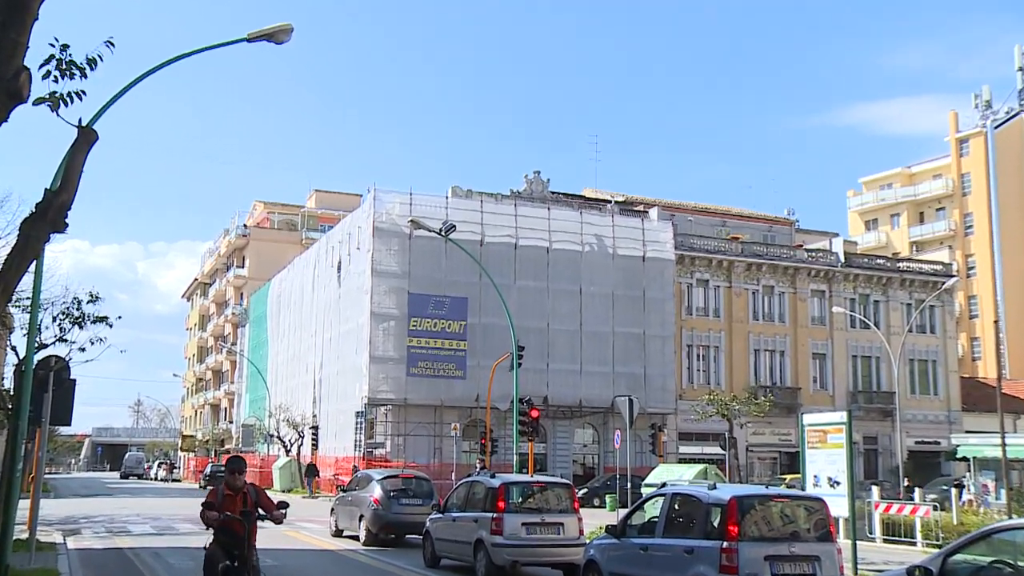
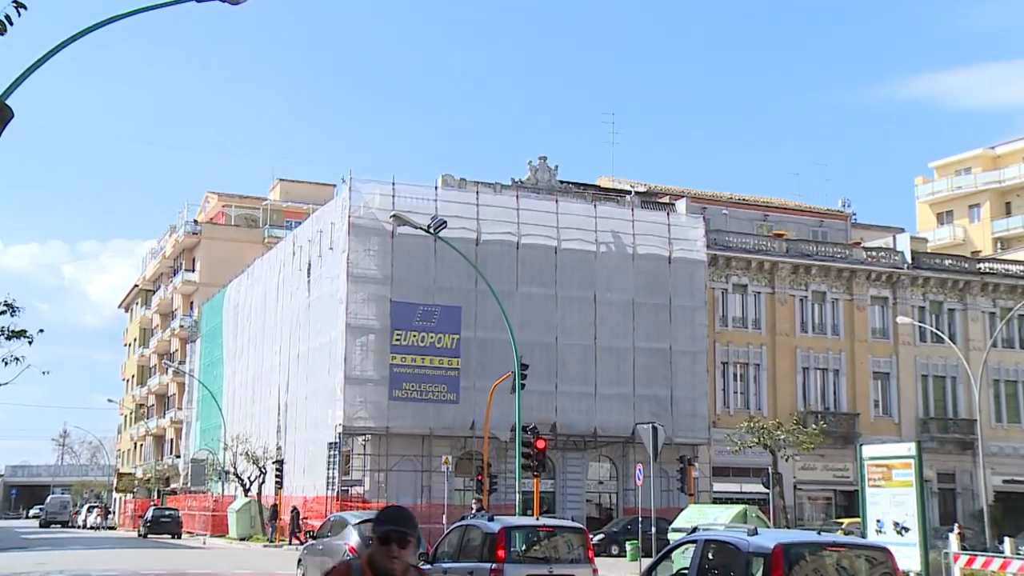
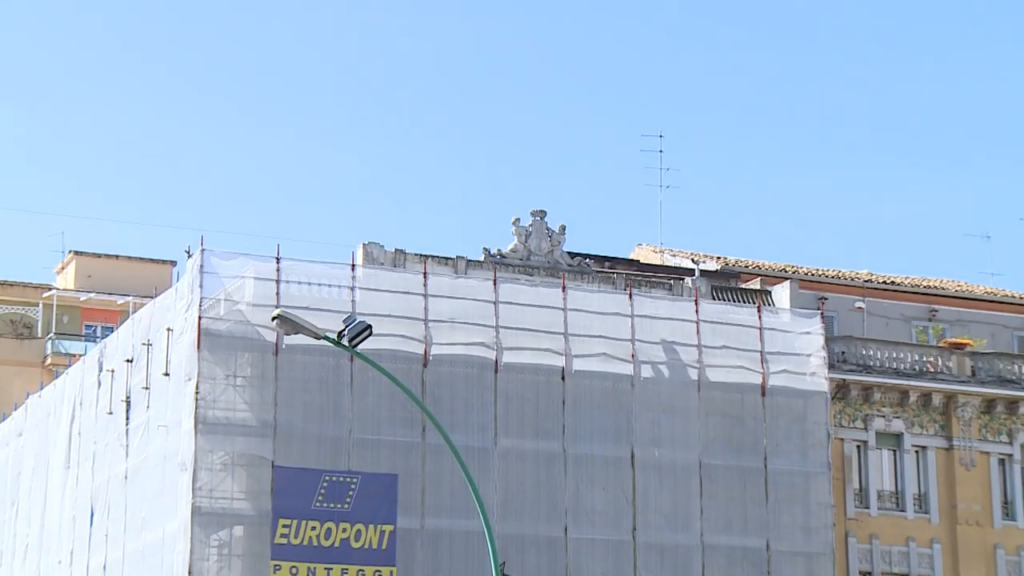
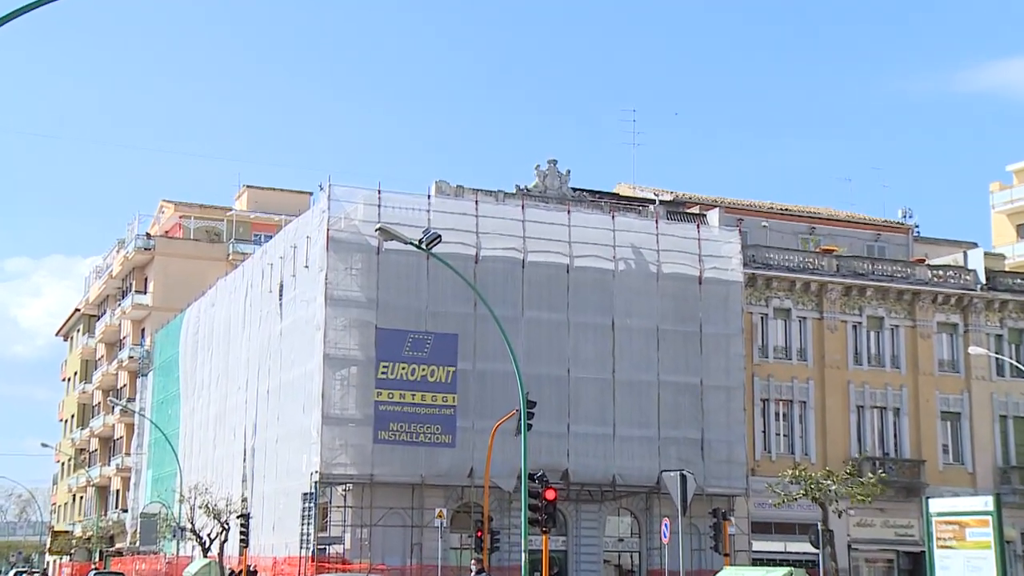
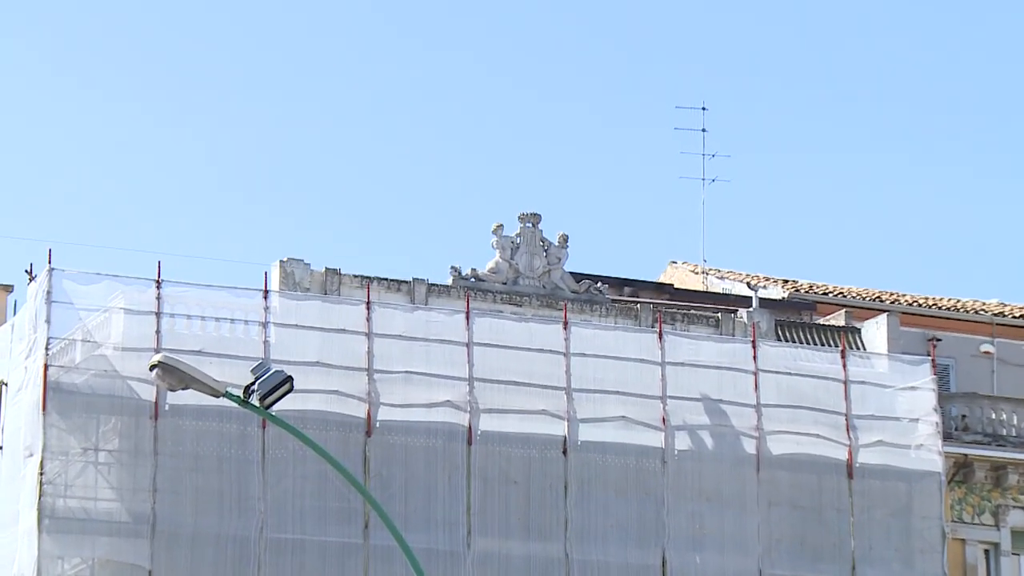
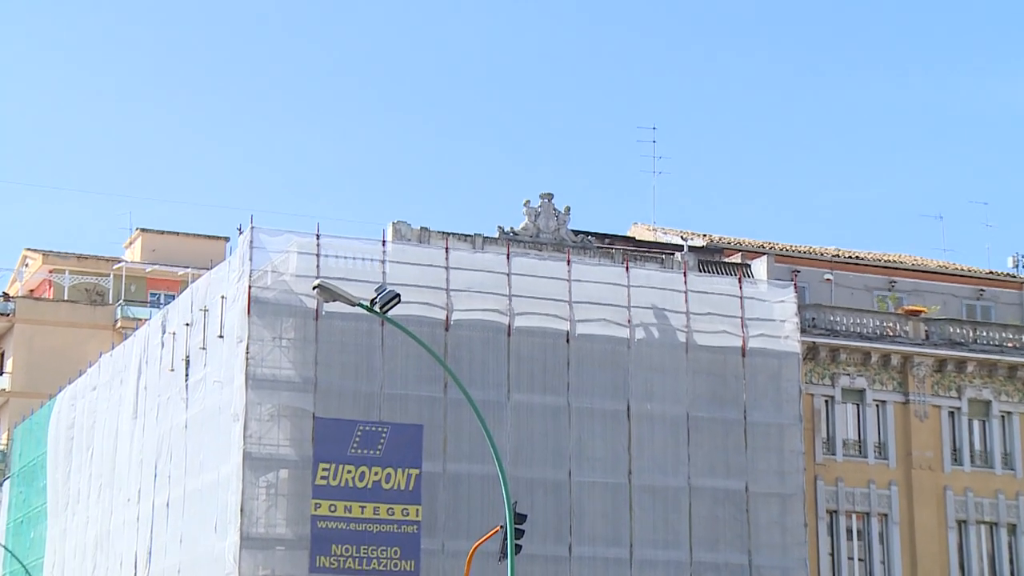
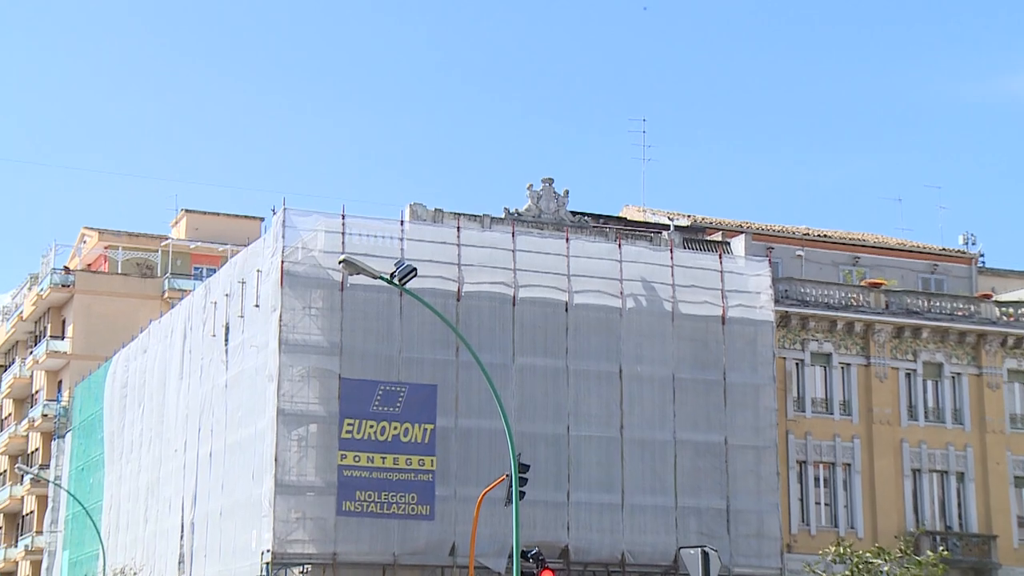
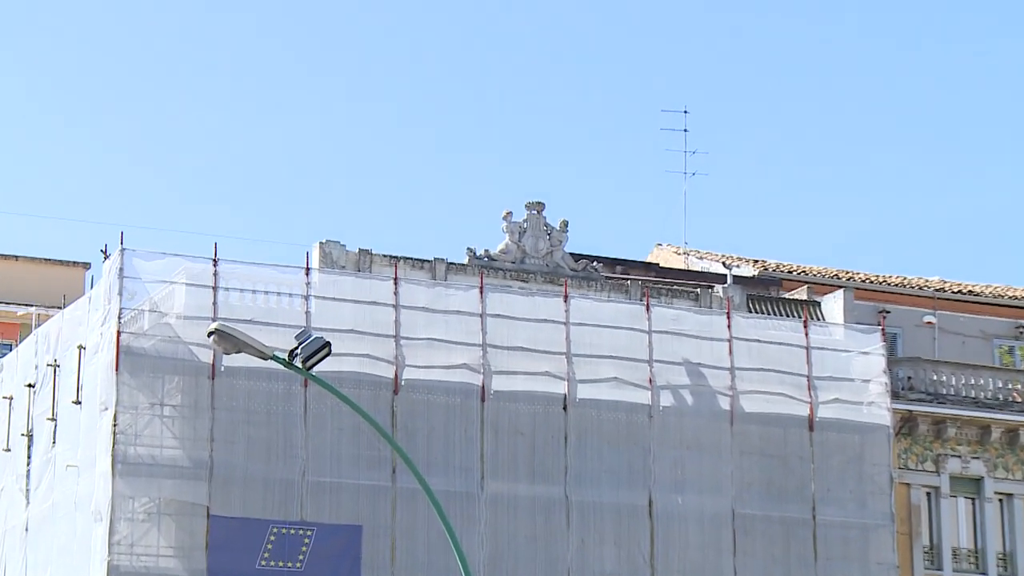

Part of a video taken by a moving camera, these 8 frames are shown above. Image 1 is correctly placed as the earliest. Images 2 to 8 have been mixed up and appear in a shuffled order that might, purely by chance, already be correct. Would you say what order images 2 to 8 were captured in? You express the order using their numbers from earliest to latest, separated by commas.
2, 4, 7, 6, 3, 8, 5
